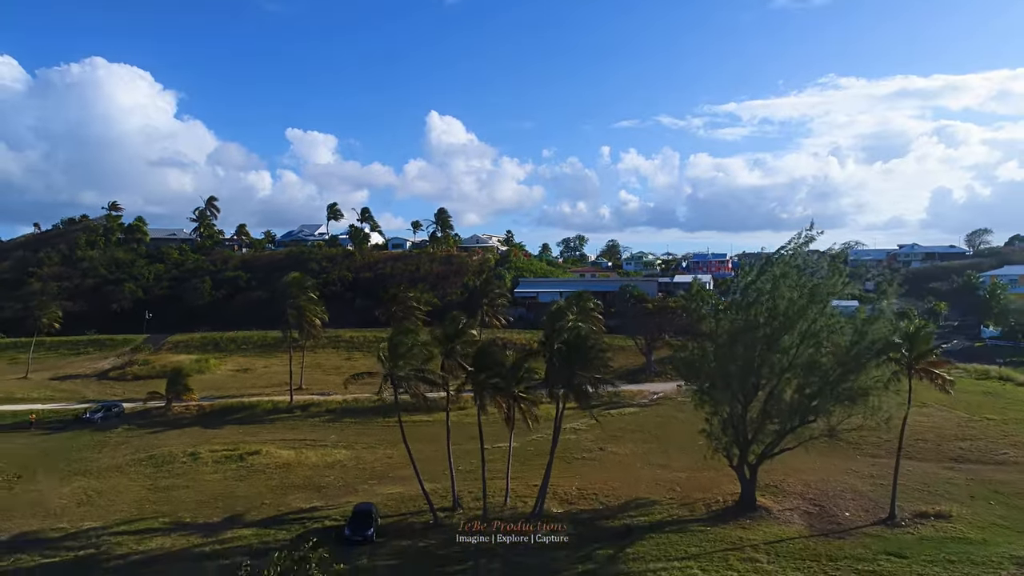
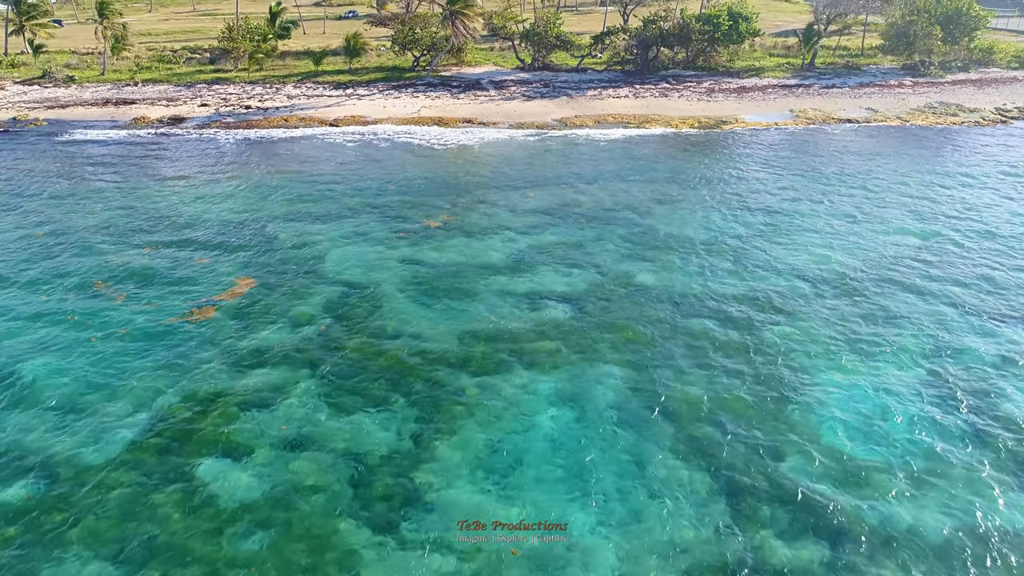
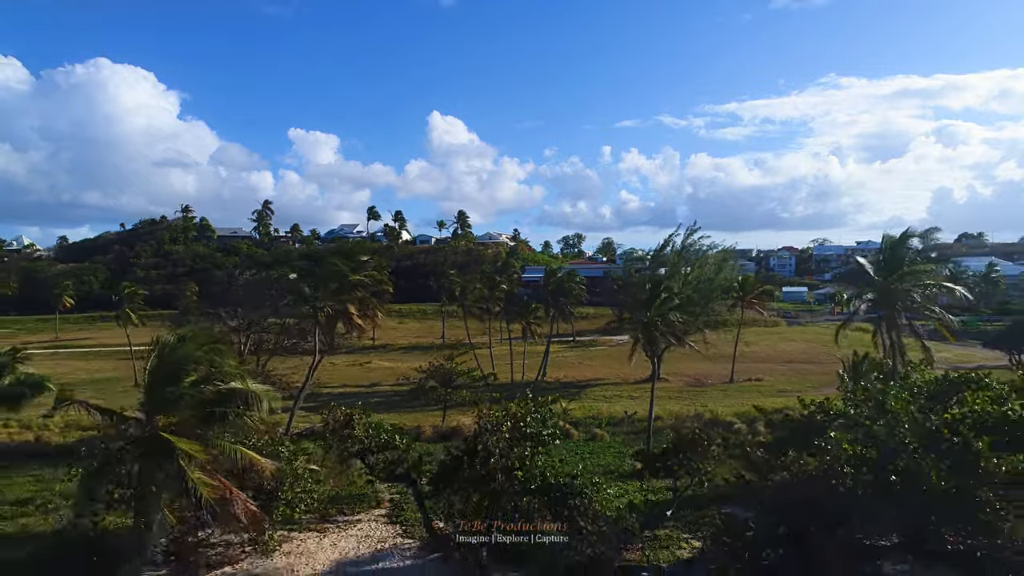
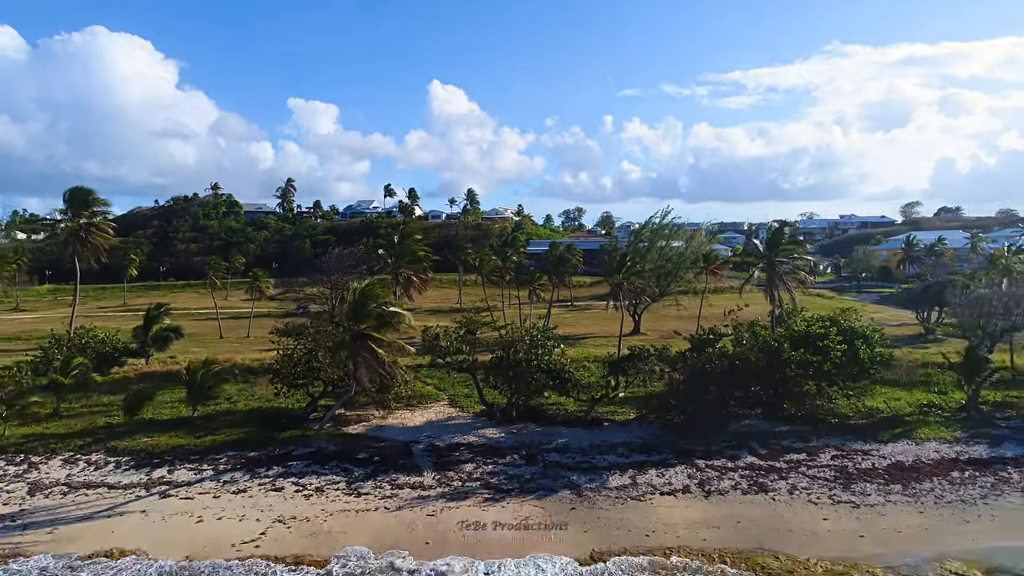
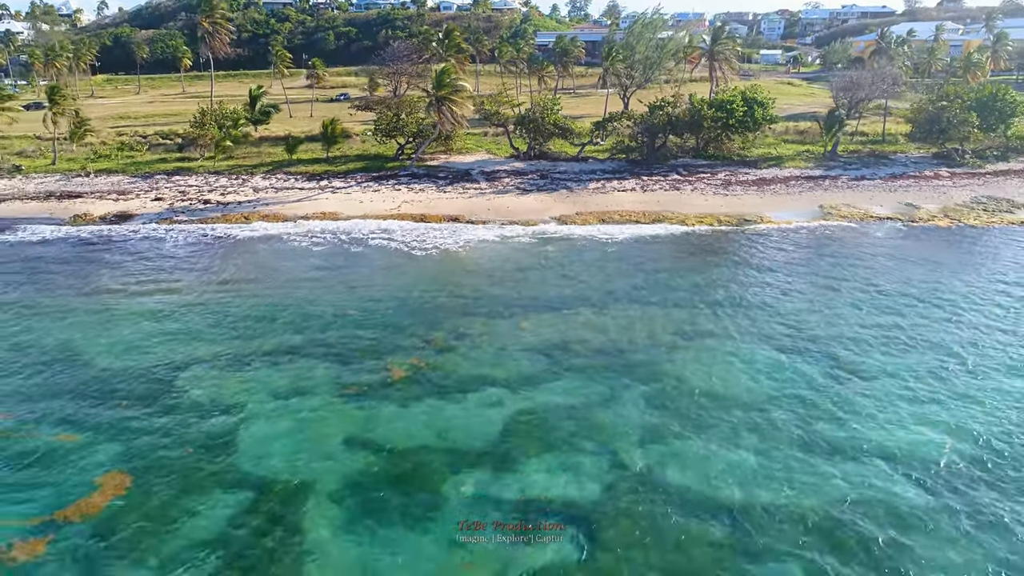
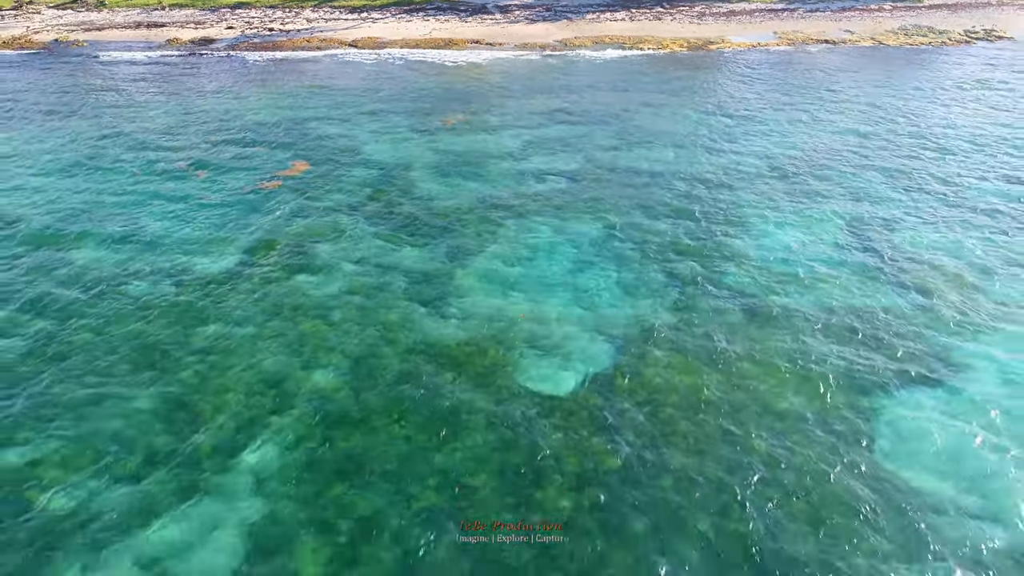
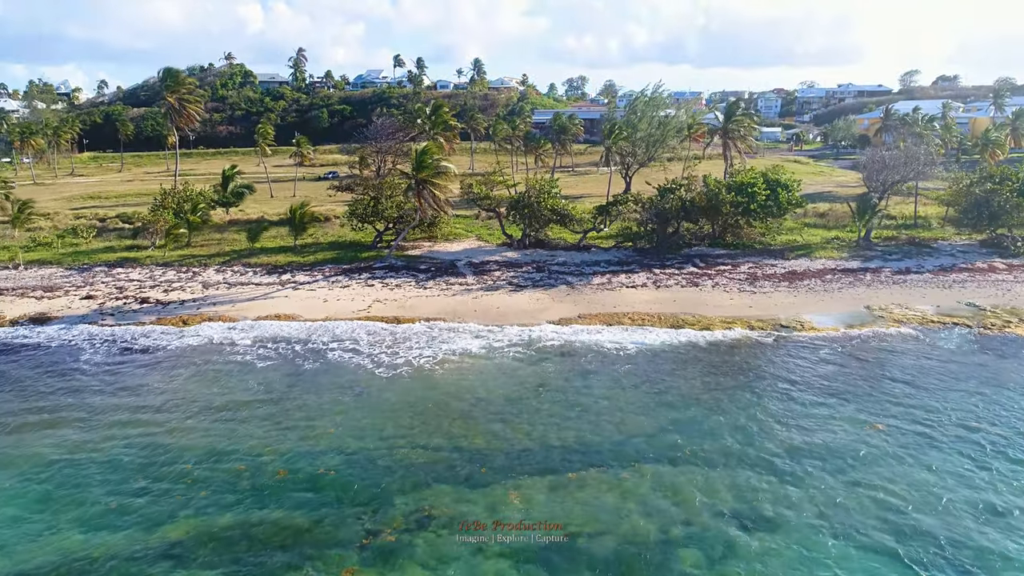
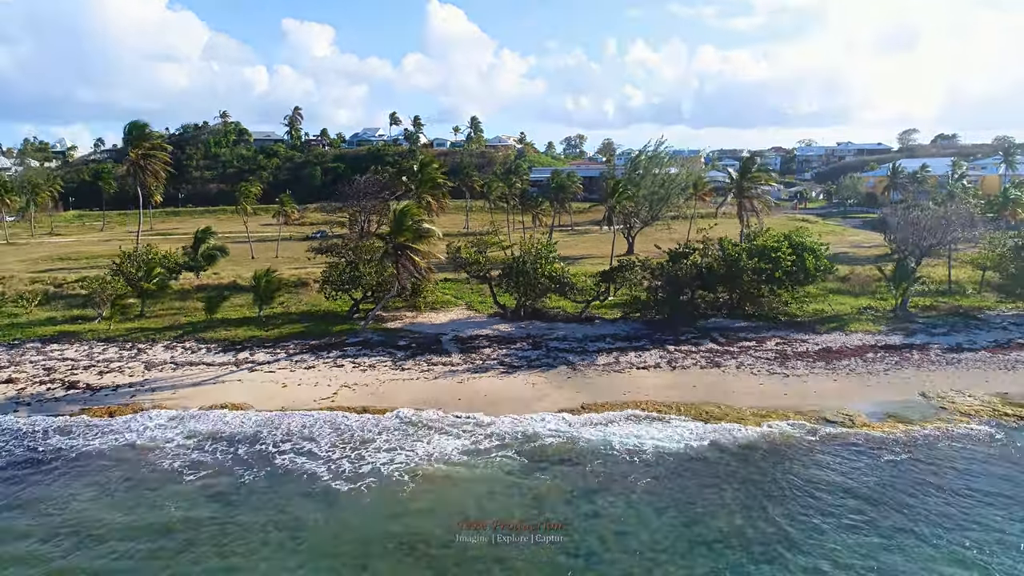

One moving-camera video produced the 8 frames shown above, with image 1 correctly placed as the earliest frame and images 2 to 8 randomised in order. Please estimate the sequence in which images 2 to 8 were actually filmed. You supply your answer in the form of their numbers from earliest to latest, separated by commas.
3, 4, 8, 7, 5, 2, 6
